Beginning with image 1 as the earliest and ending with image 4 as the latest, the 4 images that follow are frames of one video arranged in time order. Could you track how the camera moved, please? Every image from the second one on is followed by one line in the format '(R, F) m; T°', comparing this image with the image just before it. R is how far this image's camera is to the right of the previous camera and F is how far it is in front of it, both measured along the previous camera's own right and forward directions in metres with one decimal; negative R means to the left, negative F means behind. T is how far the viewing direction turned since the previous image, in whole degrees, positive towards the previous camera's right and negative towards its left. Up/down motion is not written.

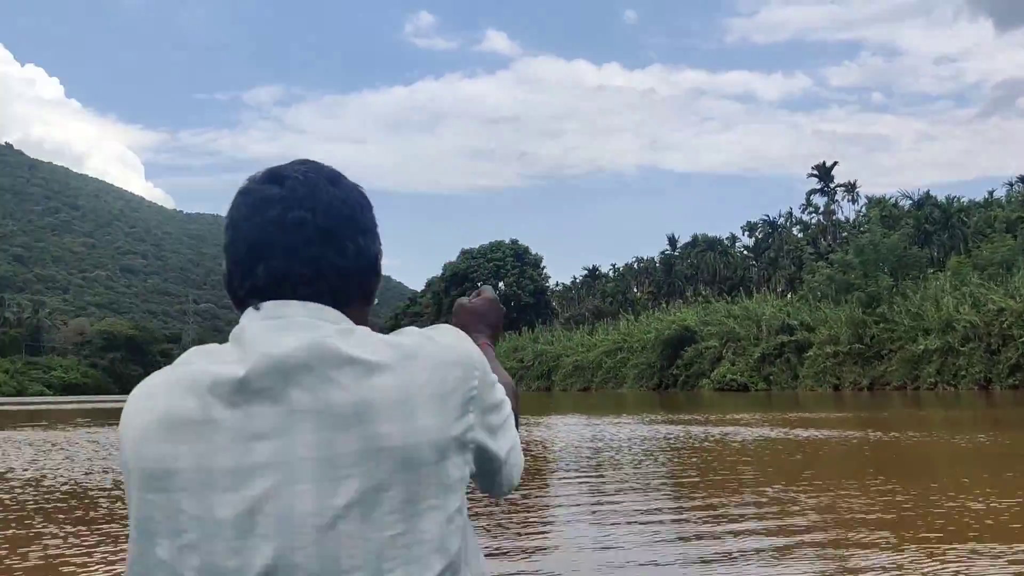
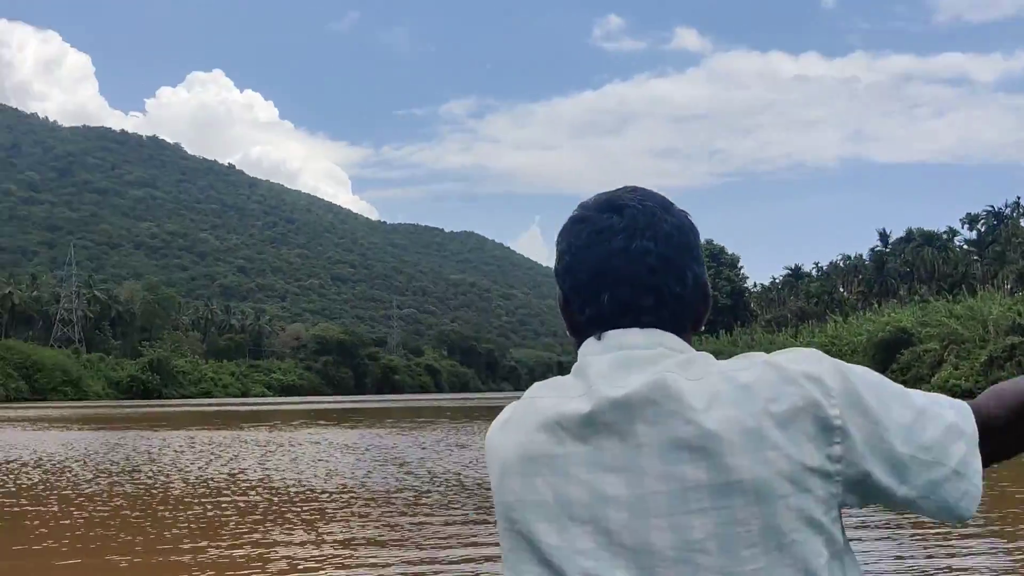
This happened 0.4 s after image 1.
(-0.2, +0.2) m; -12°
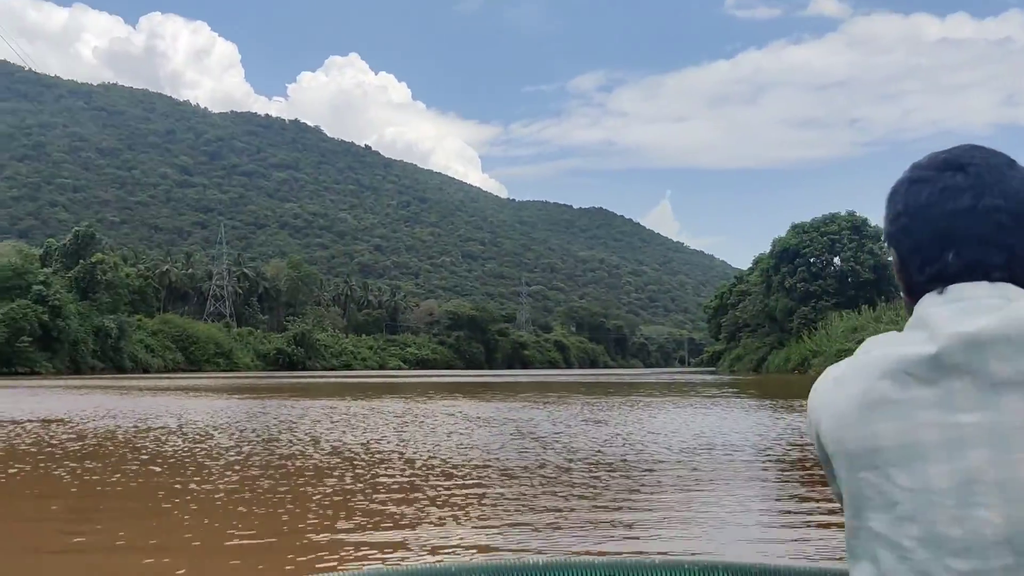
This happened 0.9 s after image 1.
(-0.2, -0.3) m; -8°
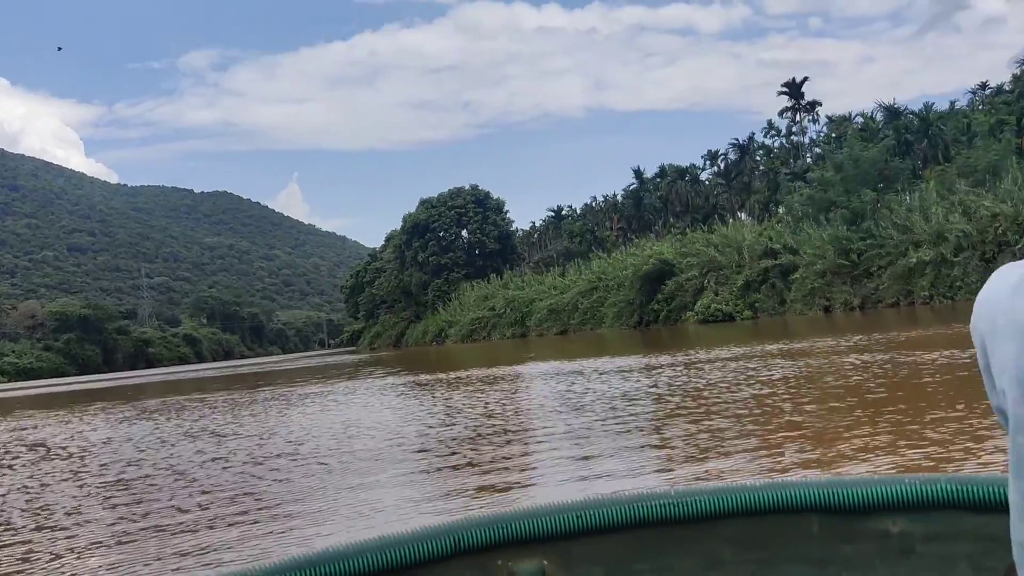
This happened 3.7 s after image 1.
(+0.3, +1.8) m; +22°
